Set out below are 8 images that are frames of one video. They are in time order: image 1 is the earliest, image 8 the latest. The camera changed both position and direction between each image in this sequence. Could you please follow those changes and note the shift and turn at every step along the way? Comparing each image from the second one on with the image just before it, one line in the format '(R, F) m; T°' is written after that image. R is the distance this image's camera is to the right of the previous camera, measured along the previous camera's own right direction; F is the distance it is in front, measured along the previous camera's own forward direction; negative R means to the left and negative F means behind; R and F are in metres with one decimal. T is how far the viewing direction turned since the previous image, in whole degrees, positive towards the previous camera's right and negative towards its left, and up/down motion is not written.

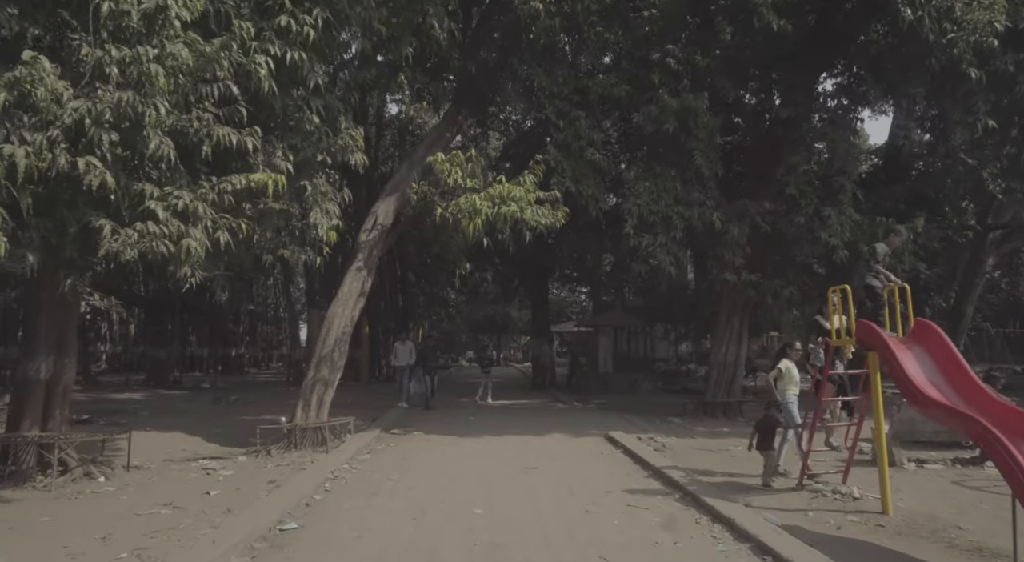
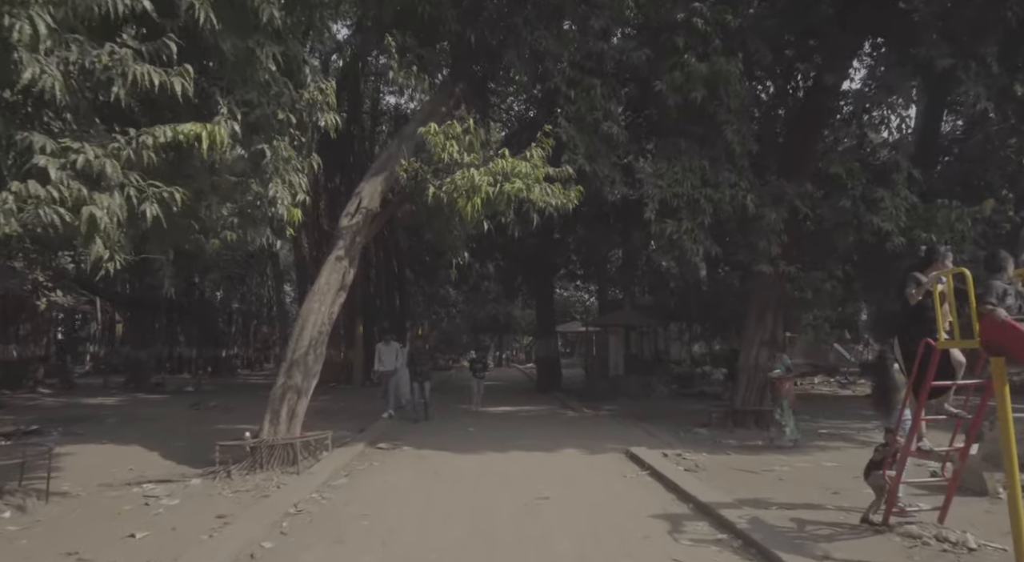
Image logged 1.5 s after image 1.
(0.0, +1.6) m; 0°
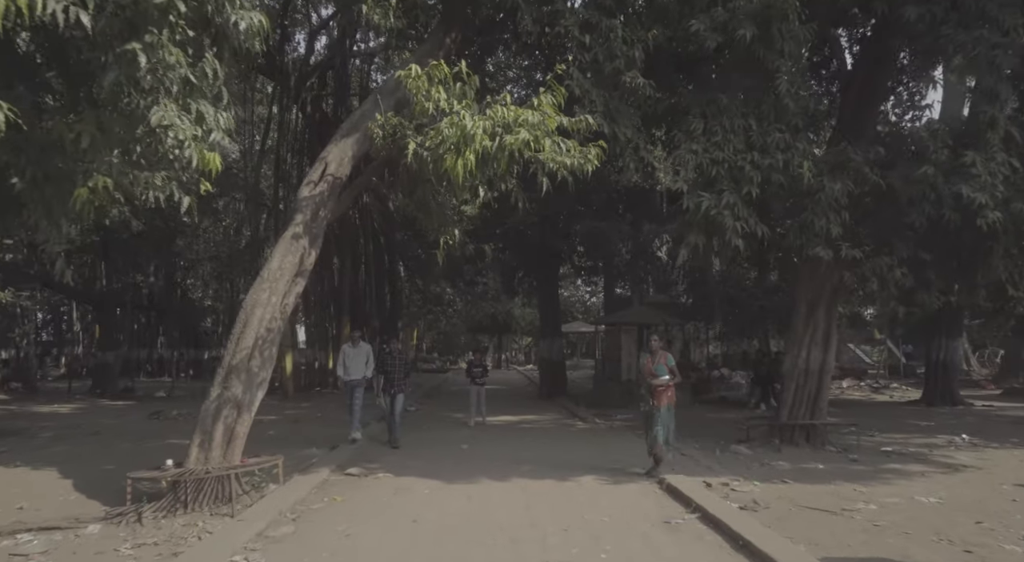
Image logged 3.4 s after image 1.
(0.0, +2.1) m; 0°
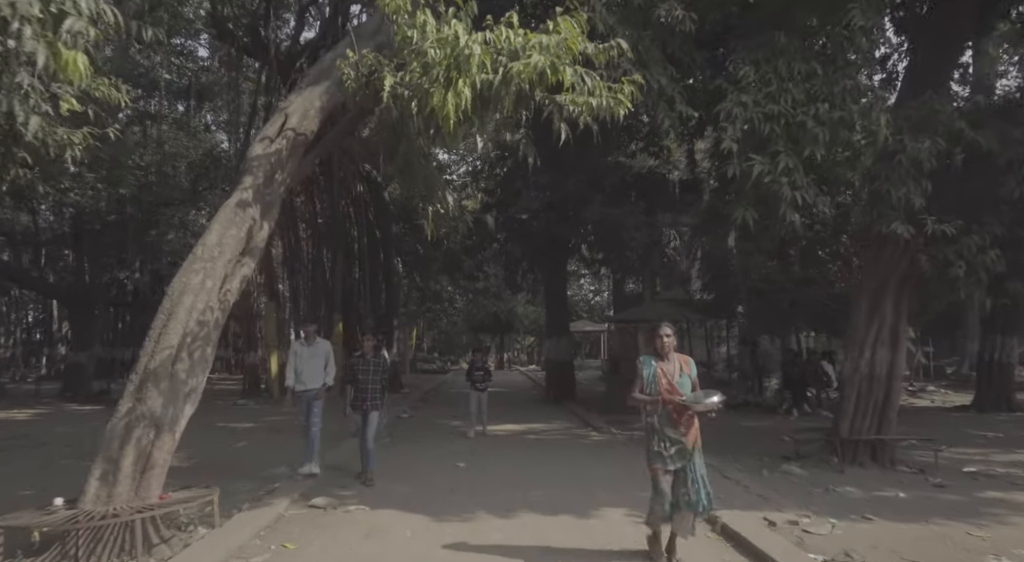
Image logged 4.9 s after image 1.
(0.0, +1.8) m; 0°
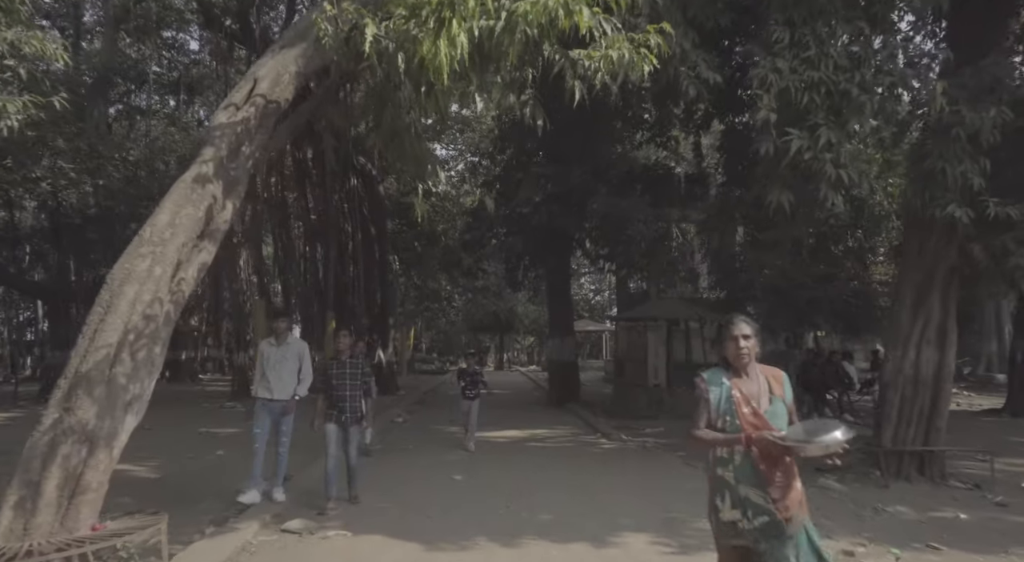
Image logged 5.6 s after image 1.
(-0.1, +0.9) m; 0°
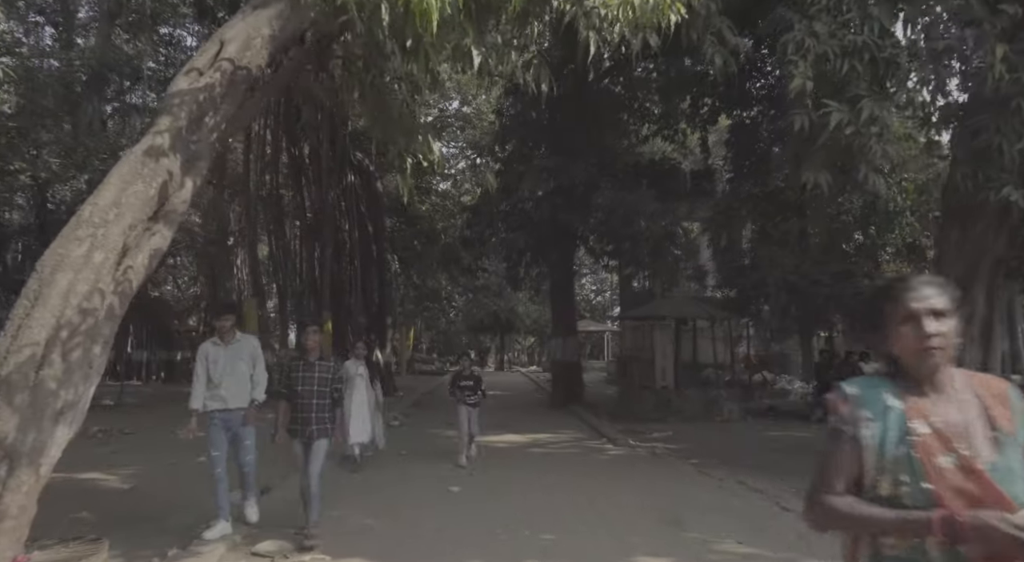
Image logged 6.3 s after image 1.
(0.0, +0.7) m; 0°
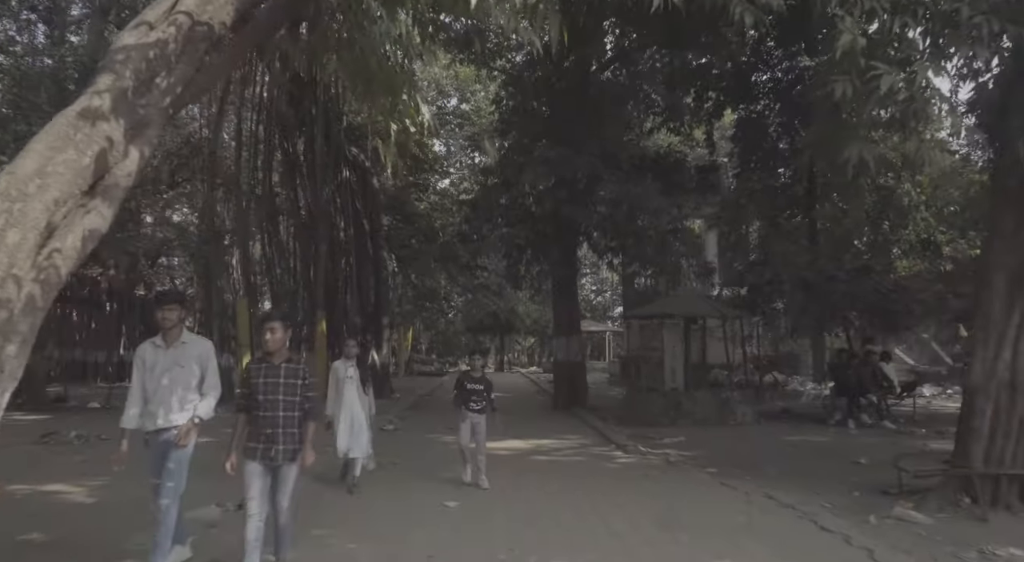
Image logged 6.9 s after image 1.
(0.0, +0.7) m; 0°
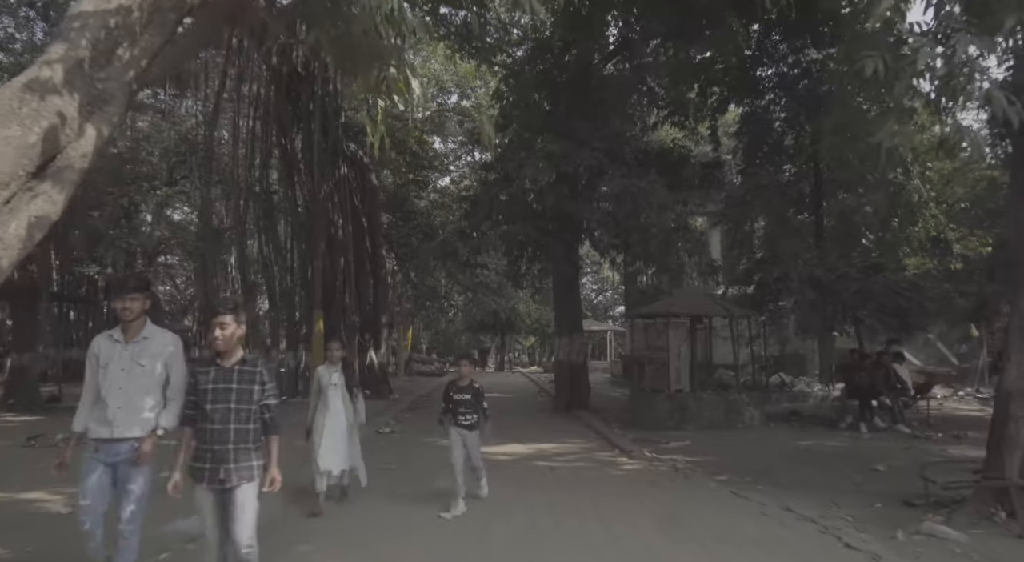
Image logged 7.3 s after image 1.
(0.0, +0.4) m; 0°
